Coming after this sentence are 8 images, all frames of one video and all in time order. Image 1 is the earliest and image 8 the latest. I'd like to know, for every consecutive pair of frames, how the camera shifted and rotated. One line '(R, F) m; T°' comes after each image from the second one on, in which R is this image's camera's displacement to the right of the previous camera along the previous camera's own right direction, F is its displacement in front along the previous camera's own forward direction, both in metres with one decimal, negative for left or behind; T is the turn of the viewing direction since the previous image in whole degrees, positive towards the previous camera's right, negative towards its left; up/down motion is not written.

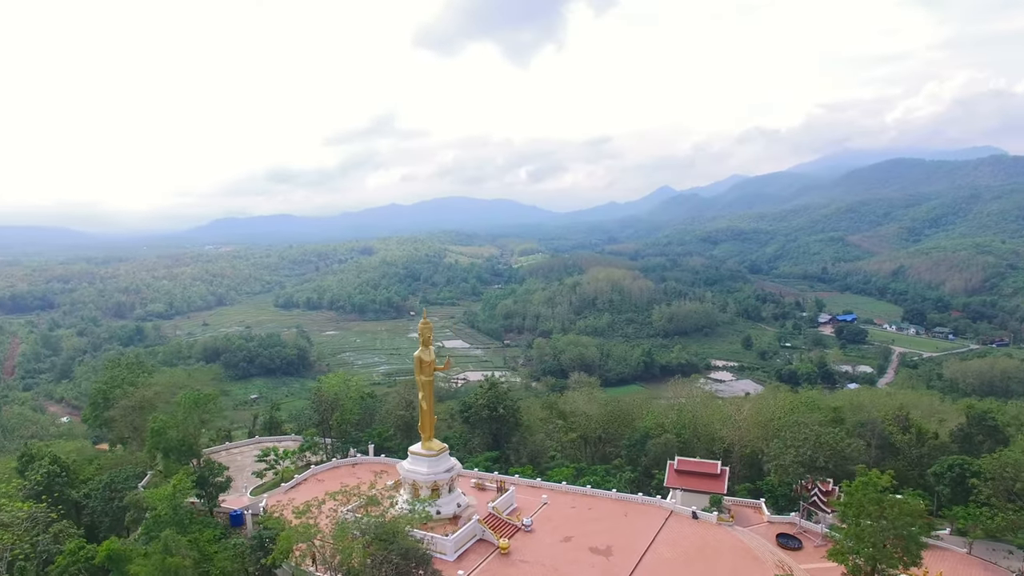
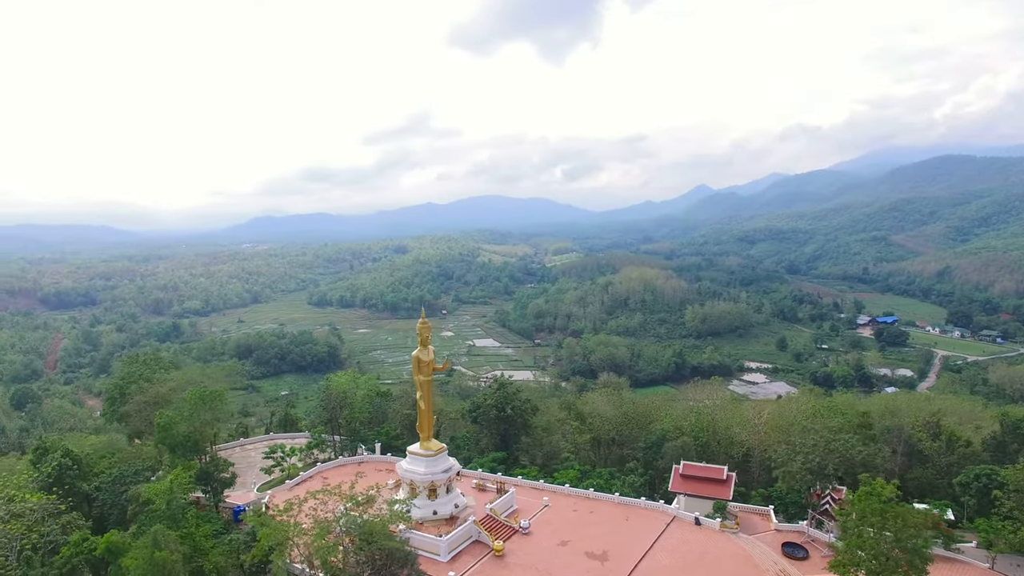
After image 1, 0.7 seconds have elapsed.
(+1.0, +0.2) m; -3°
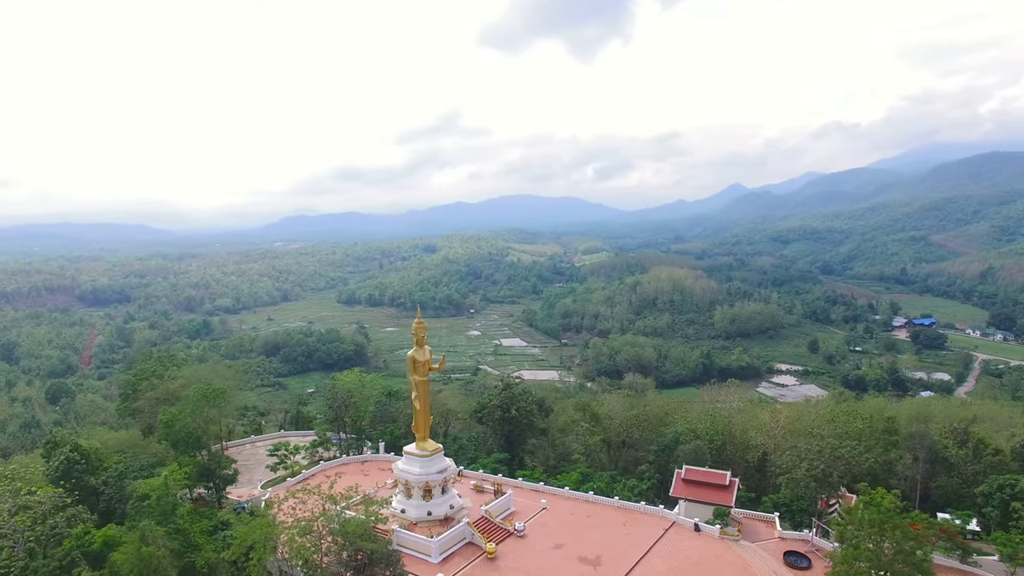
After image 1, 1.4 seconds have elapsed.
(+1.0, +0.2) m; -3°
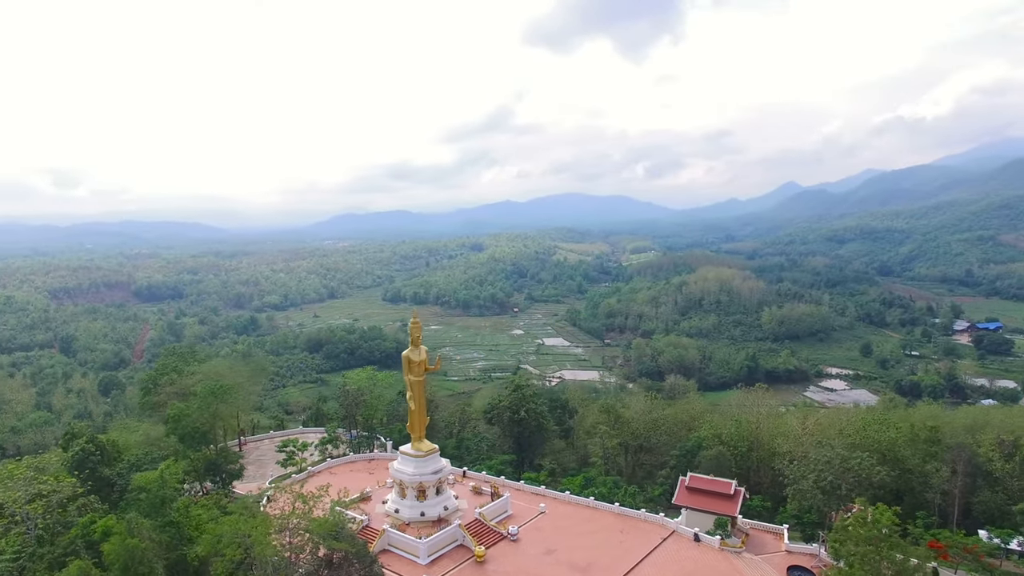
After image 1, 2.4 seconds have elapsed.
(+1.5, +0.3) m; -4°
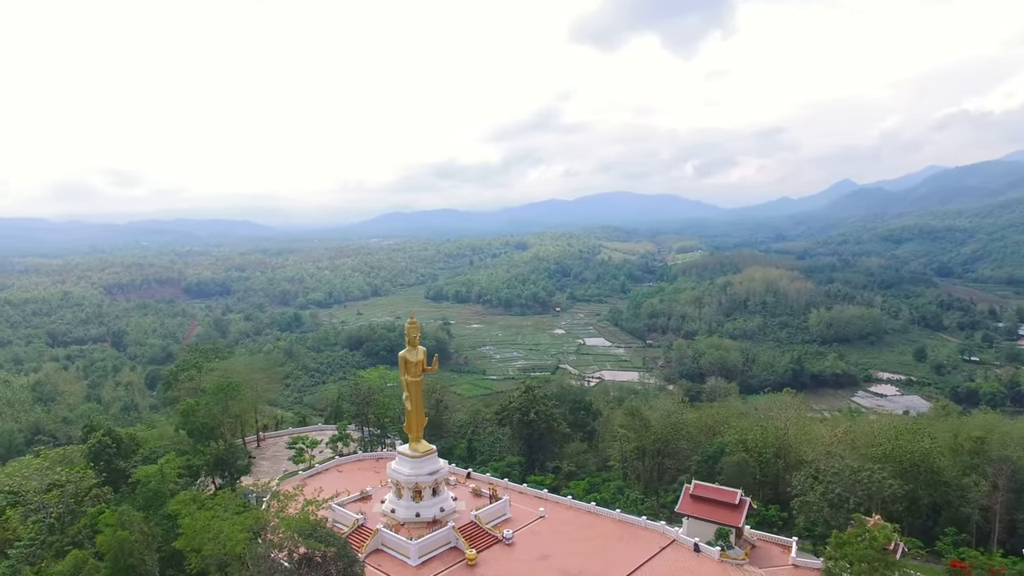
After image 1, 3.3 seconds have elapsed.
(+1.4, +0.3) m; -4°
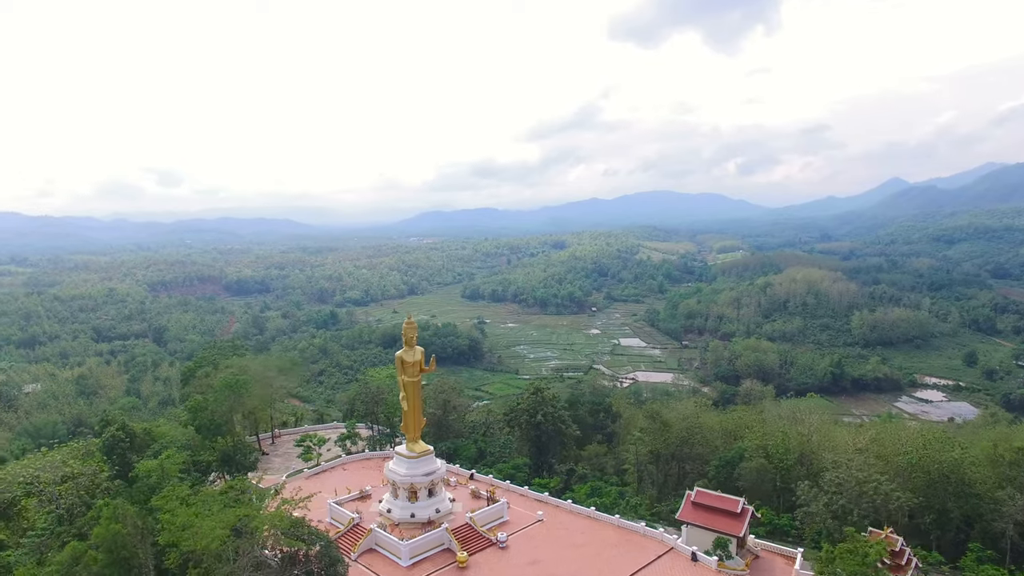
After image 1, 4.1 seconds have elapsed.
(+1.2, +0.2) m; -4°
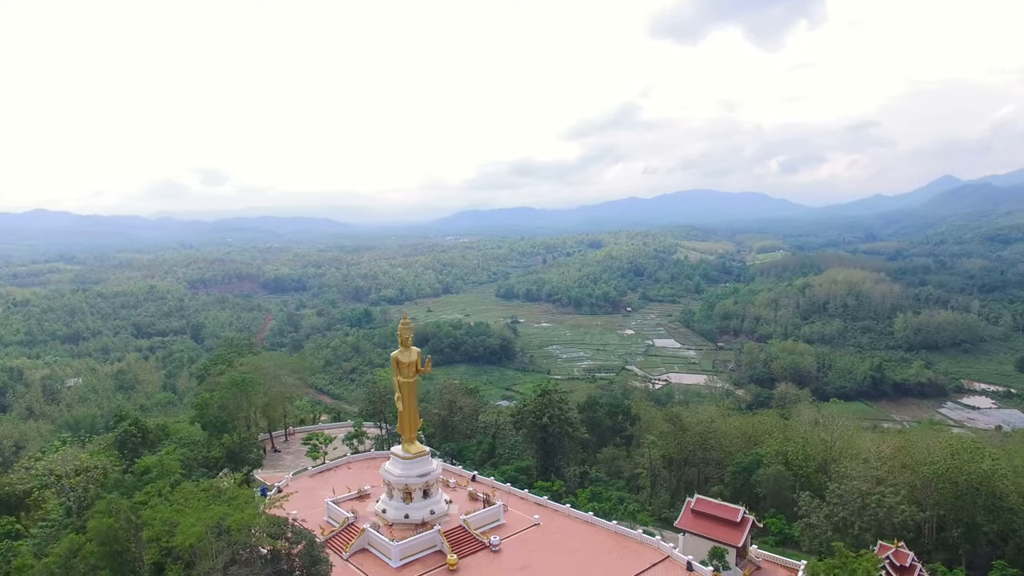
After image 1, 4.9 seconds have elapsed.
(+1.2, +0.2) m; -3°
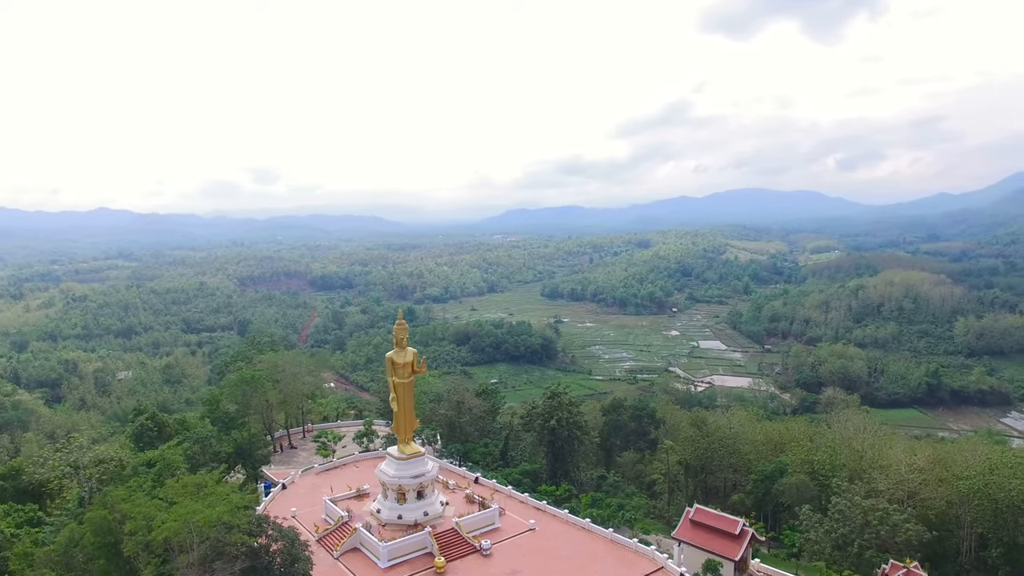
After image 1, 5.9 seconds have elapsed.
(+1.5, +0.3) m; -4°
